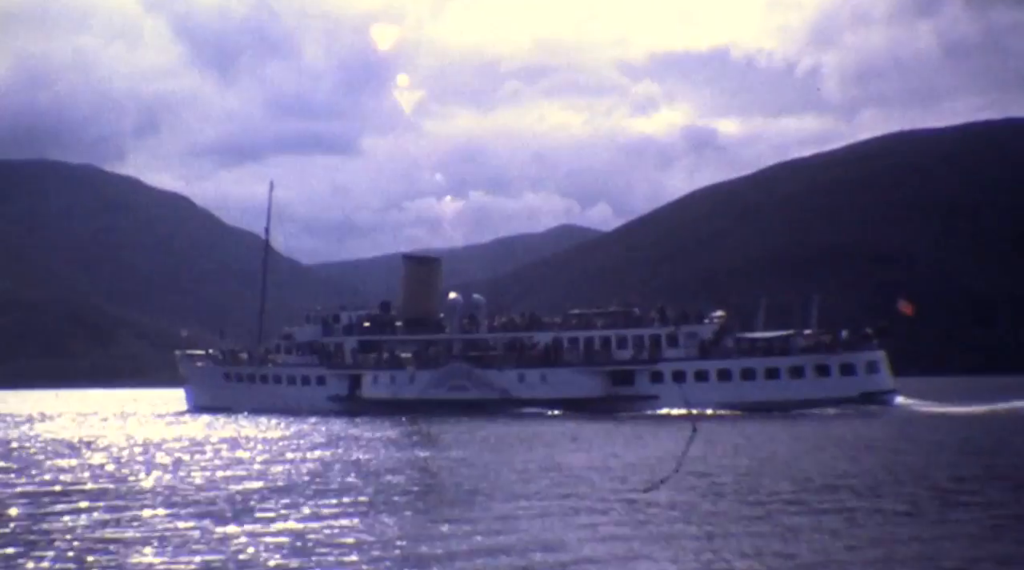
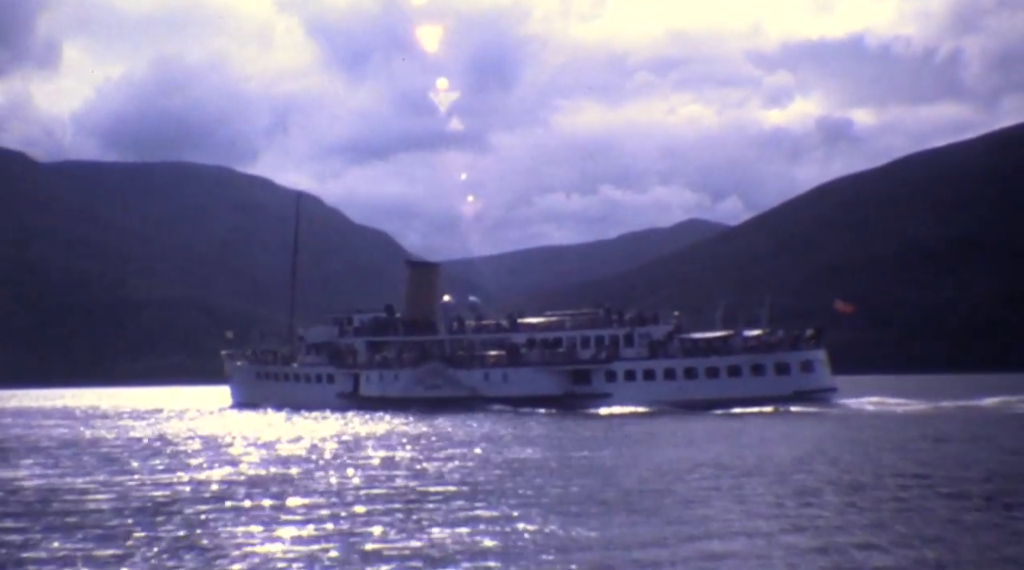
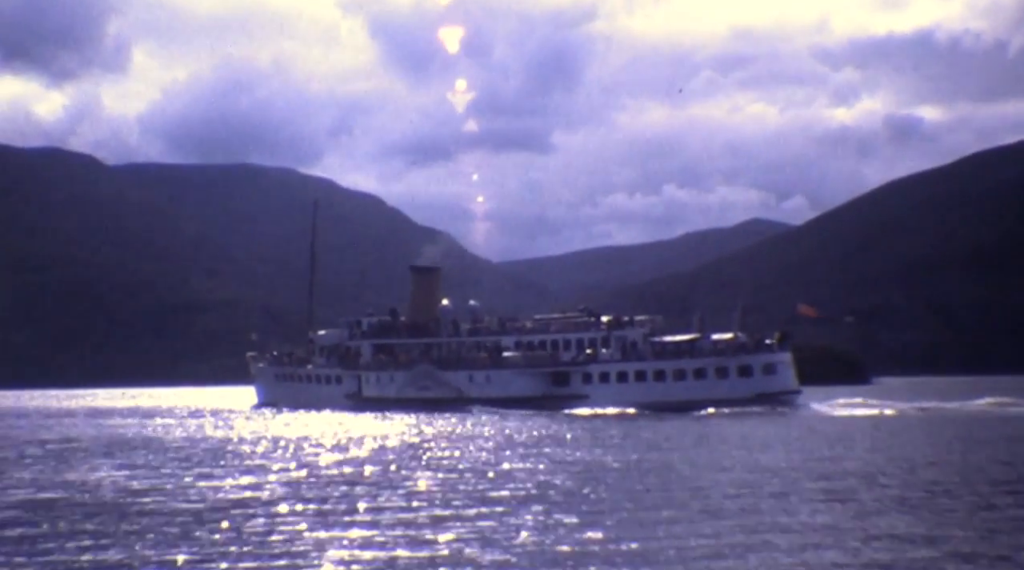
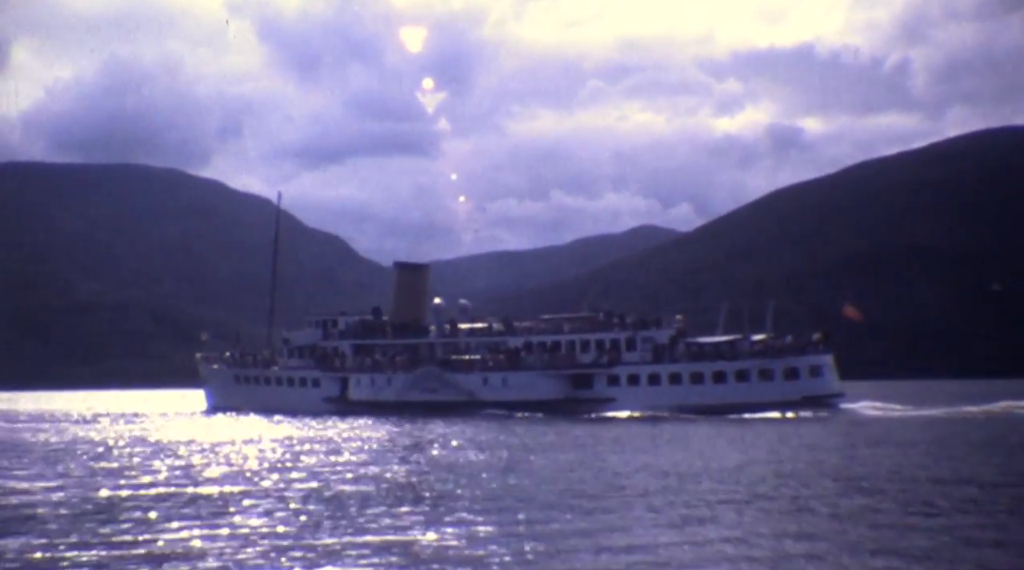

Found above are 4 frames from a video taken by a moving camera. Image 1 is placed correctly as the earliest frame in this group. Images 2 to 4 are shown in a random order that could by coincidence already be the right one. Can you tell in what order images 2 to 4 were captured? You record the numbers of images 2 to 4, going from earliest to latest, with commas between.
4, 2, 3
